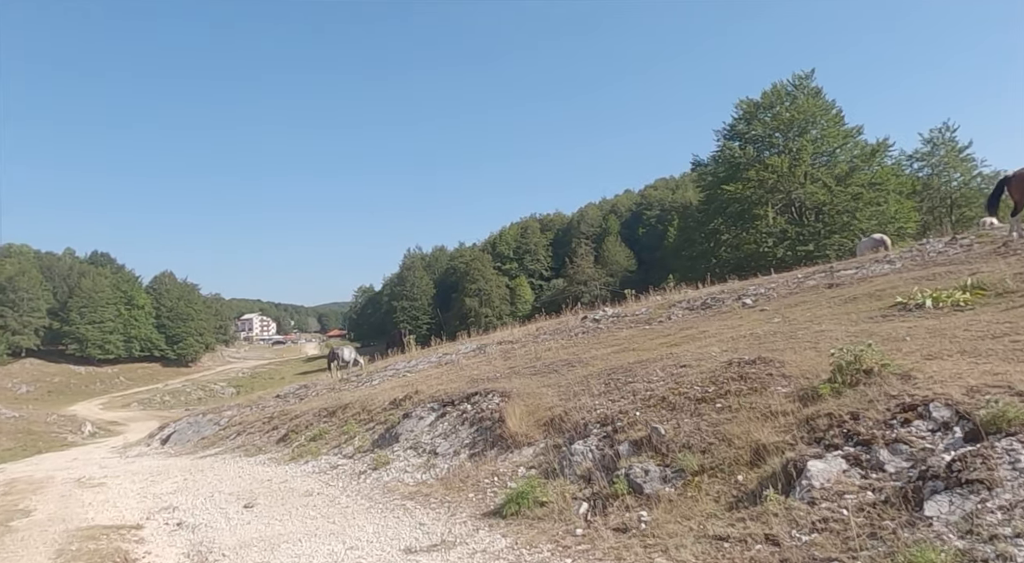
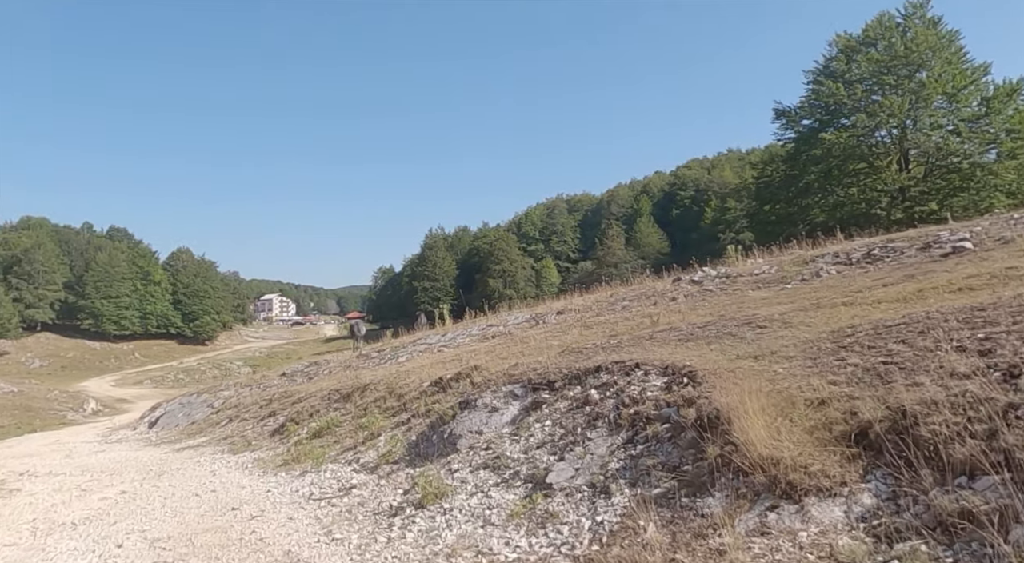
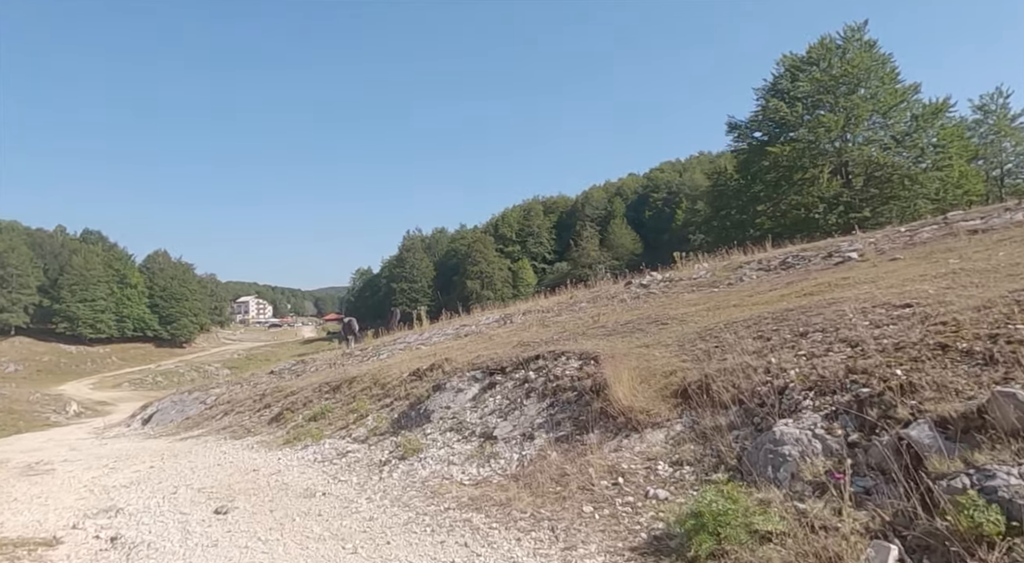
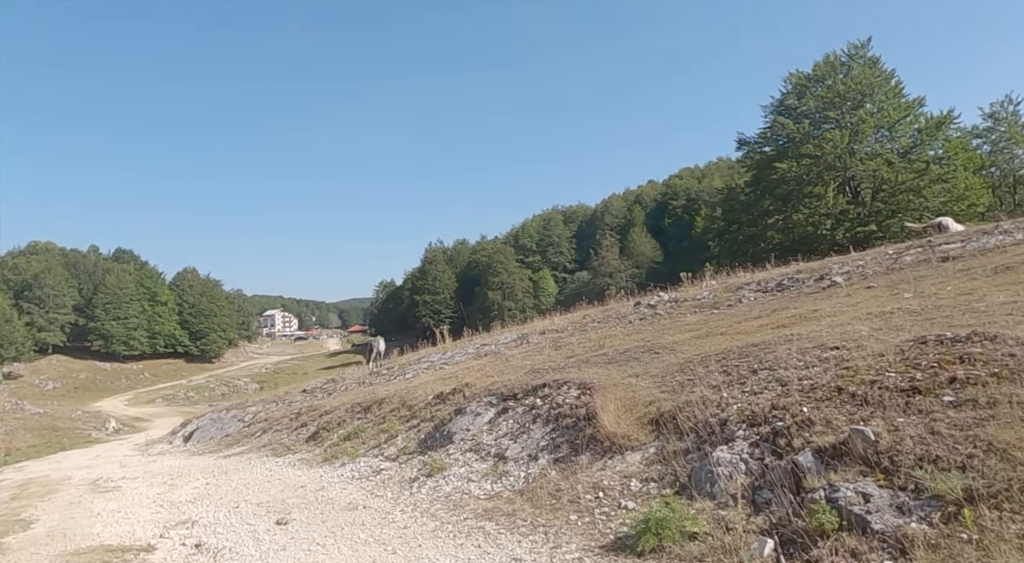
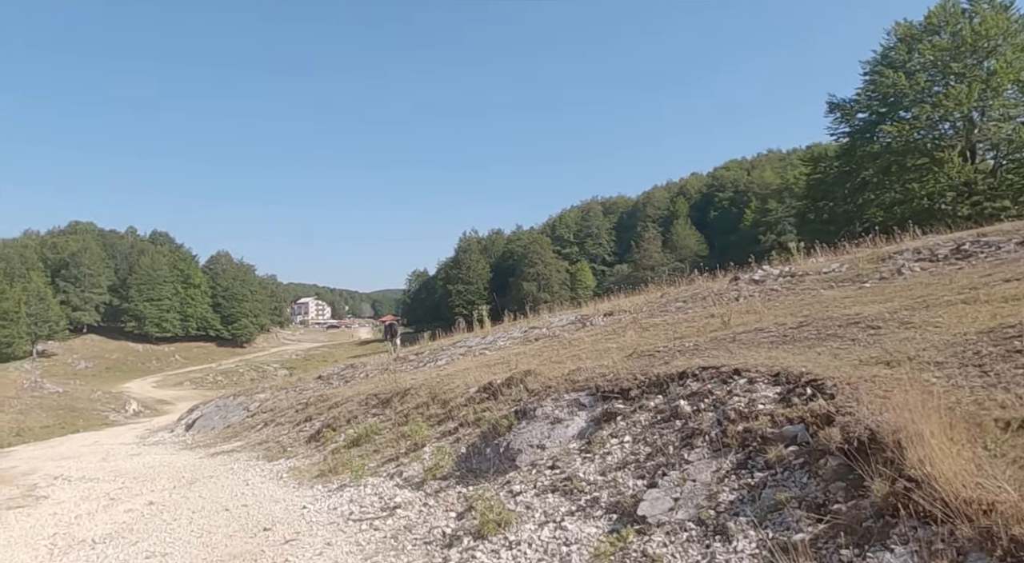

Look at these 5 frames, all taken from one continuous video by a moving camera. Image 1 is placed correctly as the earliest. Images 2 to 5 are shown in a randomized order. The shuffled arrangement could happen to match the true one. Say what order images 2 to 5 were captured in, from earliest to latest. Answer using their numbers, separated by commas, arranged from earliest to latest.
4, 3, 2, 5
